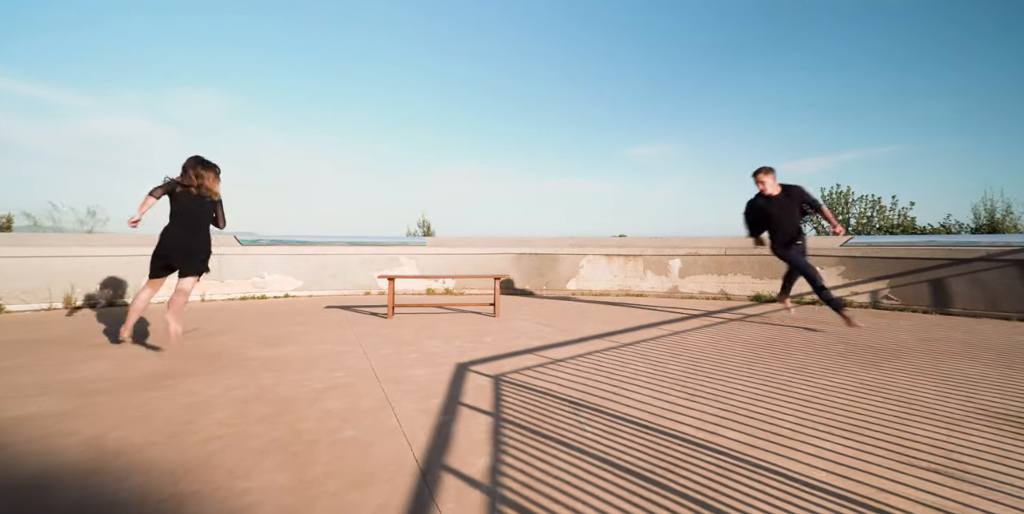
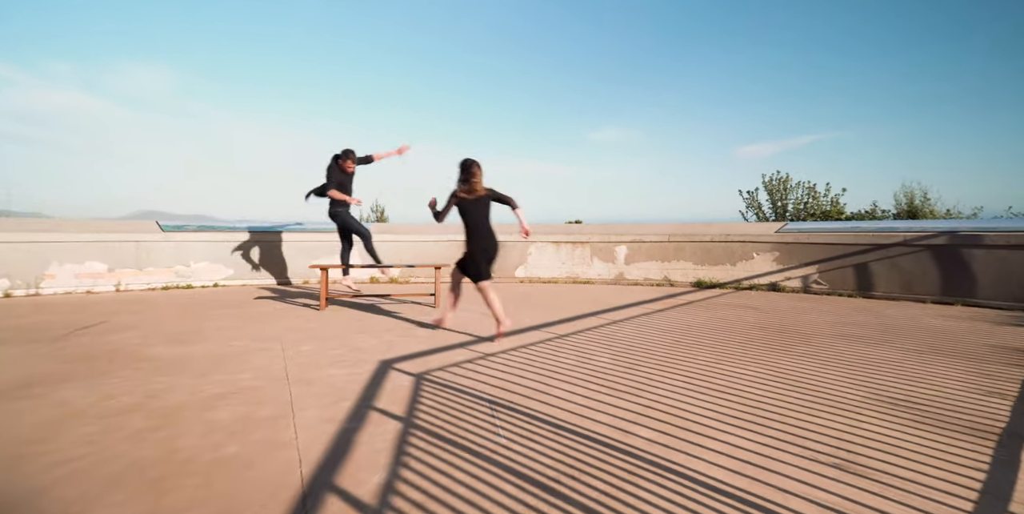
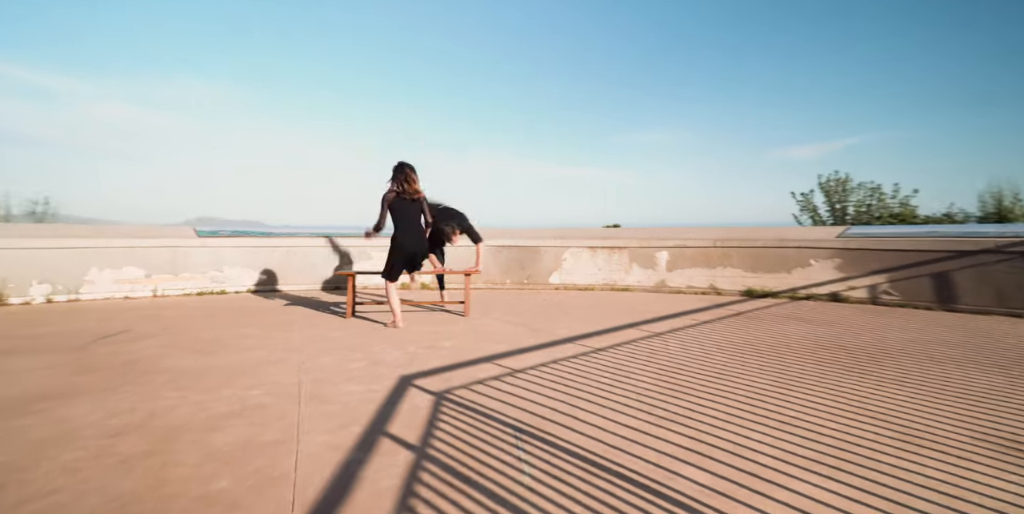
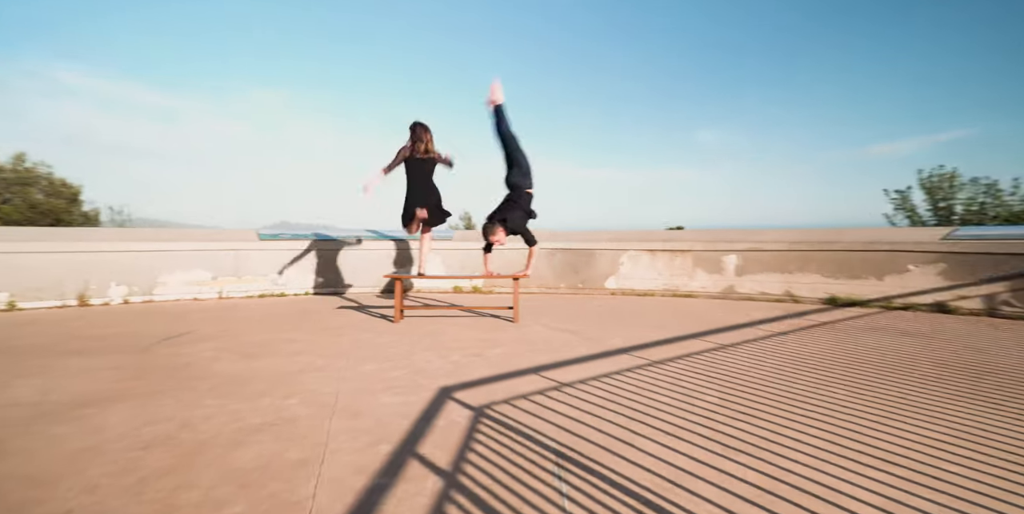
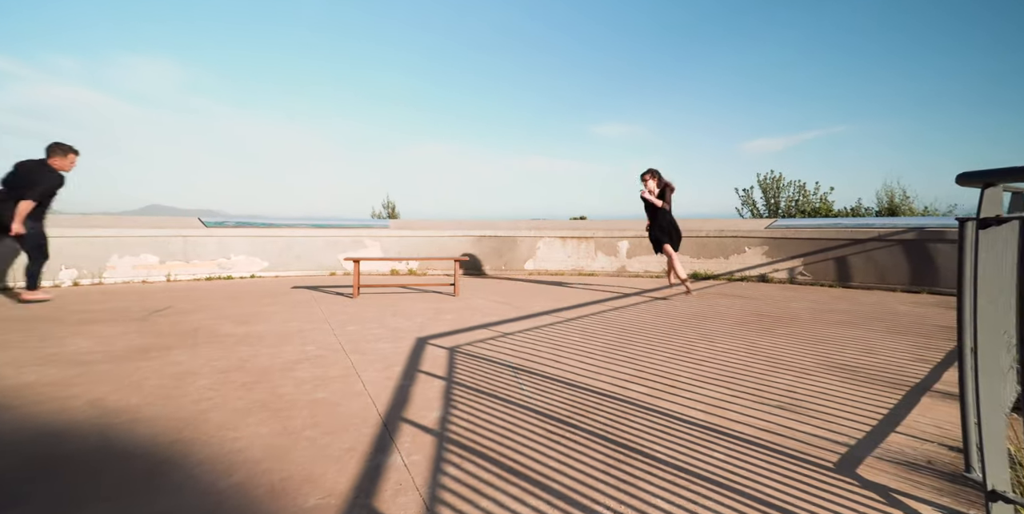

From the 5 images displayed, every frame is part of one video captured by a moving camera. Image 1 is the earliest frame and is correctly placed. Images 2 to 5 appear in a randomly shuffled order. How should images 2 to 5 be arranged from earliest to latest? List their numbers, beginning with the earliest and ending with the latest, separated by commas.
5, 2, 3, 4
